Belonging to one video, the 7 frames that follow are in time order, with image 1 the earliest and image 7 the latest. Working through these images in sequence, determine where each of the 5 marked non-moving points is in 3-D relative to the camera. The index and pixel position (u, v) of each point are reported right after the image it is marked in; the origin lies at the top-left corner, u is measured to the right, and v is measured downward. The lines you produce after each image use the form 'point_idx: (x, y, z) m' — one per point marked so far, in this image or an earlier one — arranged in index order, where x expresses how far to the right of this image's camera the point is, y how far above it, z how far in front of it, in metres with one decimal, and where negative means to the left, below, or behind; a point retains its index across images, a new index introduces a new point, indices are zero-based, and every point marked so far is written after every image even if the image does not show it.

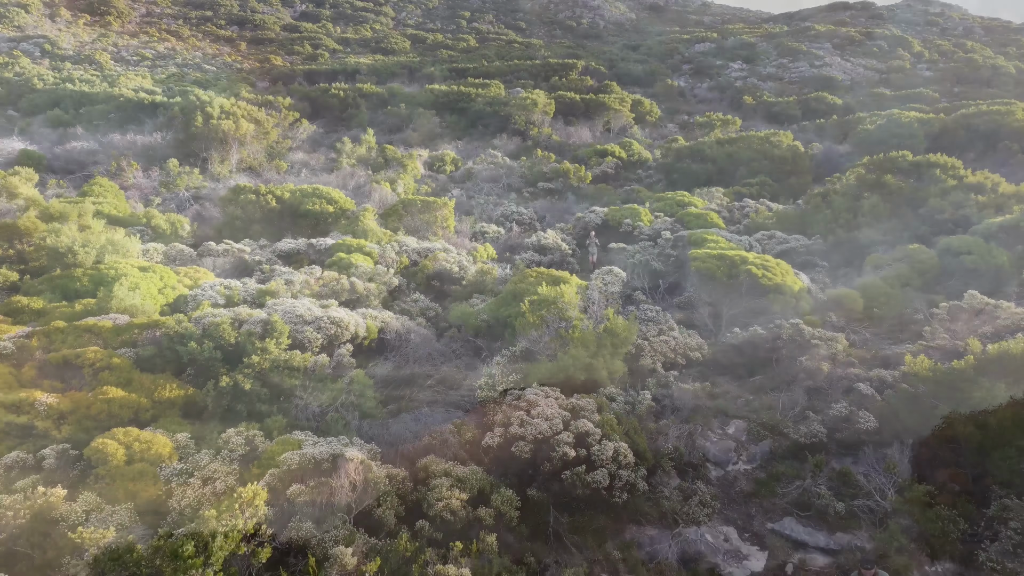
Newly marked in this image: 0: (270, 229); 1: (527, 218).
0: (-3.9, +1.0, +12.9) m
1: (+0.3, +1.4, +15.9) m
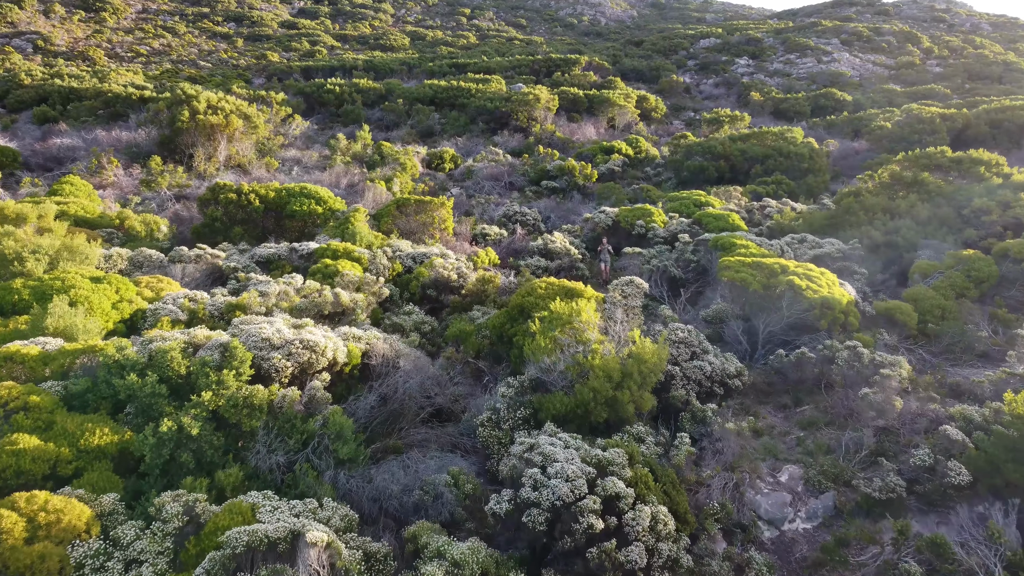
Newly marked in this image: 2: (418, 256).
0: (-3.8, +0.9, +11.8) m
1: (+0.3, +1.3, +14.9) m
2: (-1.2, +0.4, +9.9) m
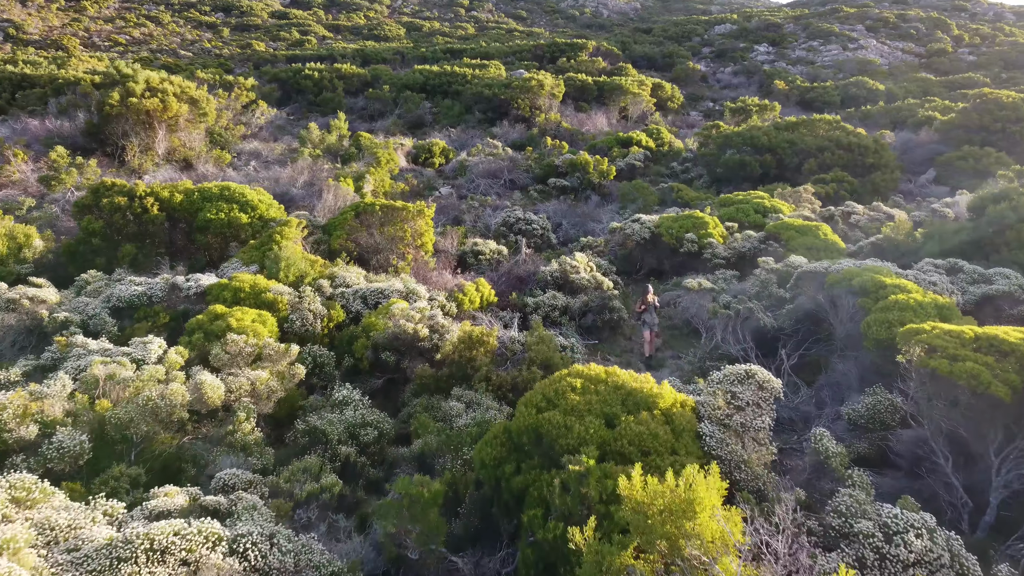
0: (-3.8, +0.4, +8.4) m
1: (+0.4, +0.8, +11.5) m
2: (-1.1, 0.0, +6.5) m
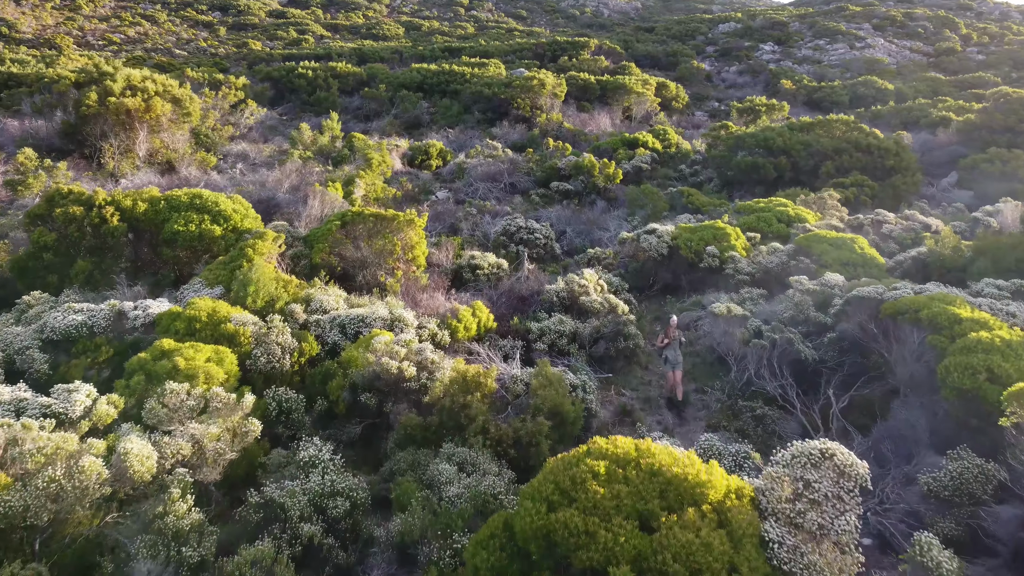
0: (-3.8, +0.2, +7.5) m
1: (+0.4, +0.6, +10.6) m
2: (-1.1, -0.2, +5.6) m
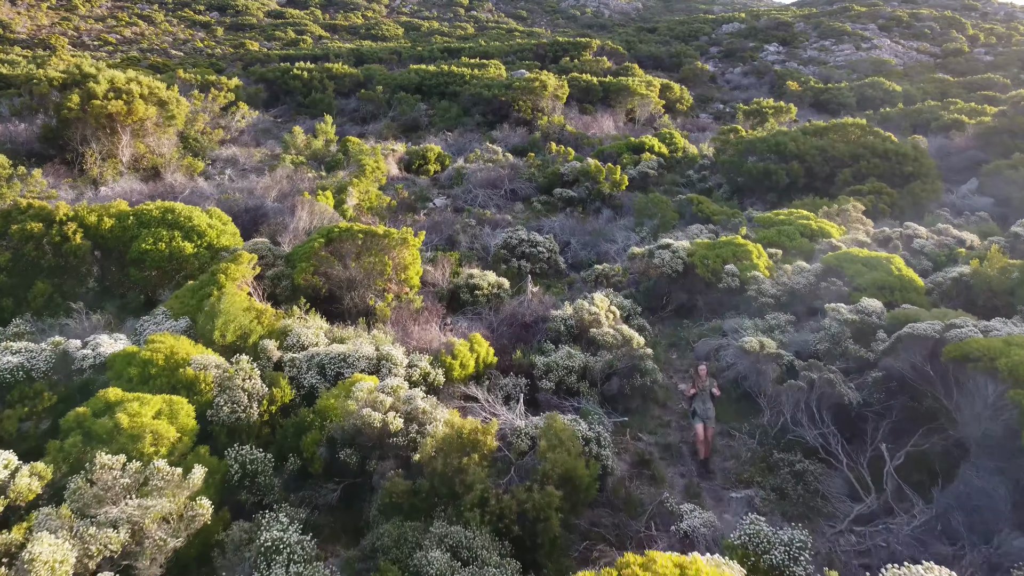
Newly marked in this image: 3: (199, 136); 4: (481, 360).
0: (-3.8, 0.0, +6.9) m
1: (+0.4, +0.4, +9.9) m
2: (-1.1, -0.4, +4.9) m
3: (-6.6, +3.2, +16.7) m
4: (-0.2, -0.5, +5.5) m
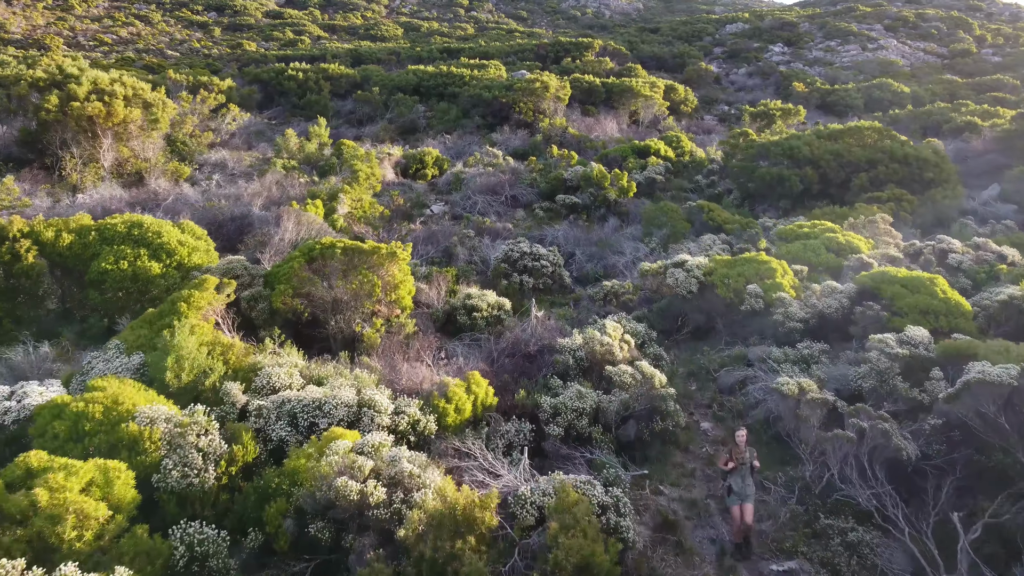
0: (-3.8, -0.2, +6.2) m
1: (+0.4, +0.2, +9.2) m
2: (-1.1, -0.6, +4.2) m
3: (-6.6, +3.0, +16.0) m
4: (-0.2, -0.7, +4.8) m
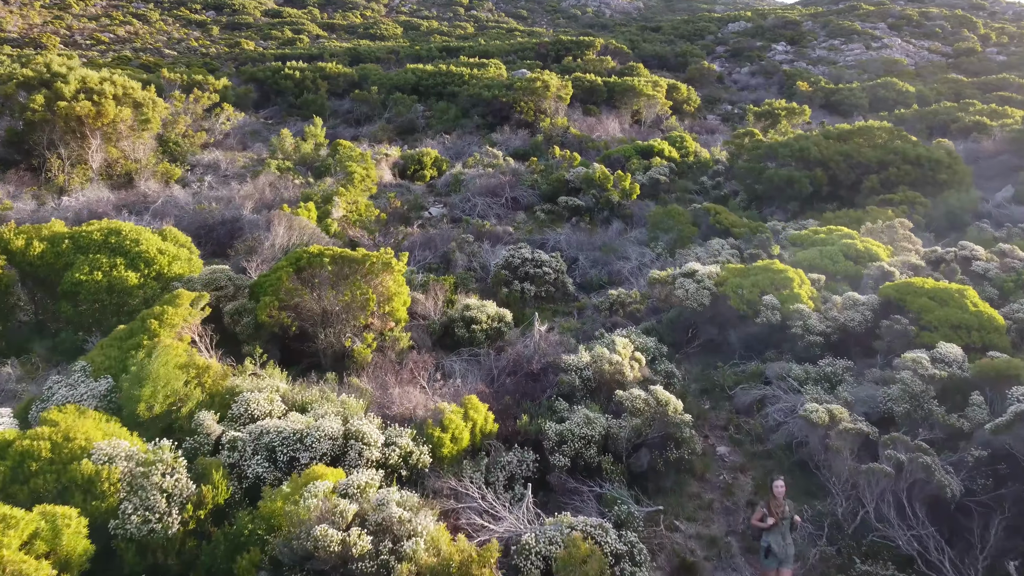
0: (-3.8, -0.3, +5.8) m
1: (+0.4, +0.1, +8.8) m
2: (-1.1, -0.7, +3.8) m
3: (-6.6, +2.9, +15.6) m
4: (-0.2, -0.8, +4.4) m
